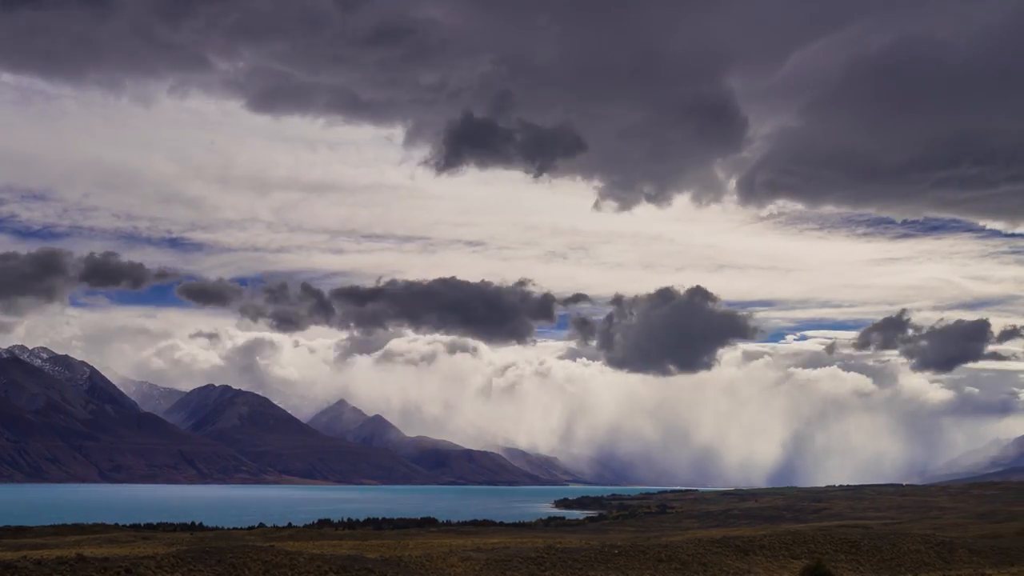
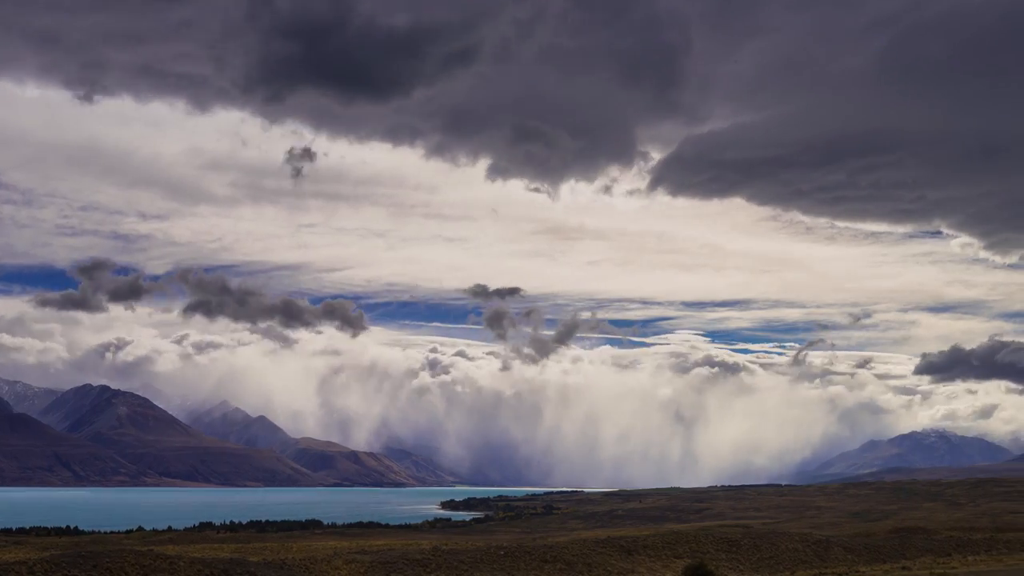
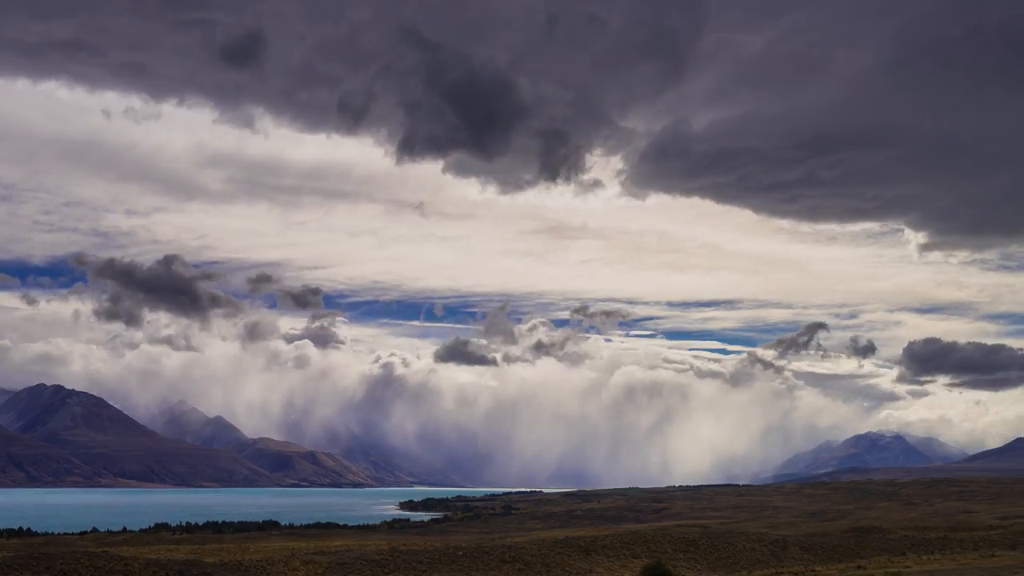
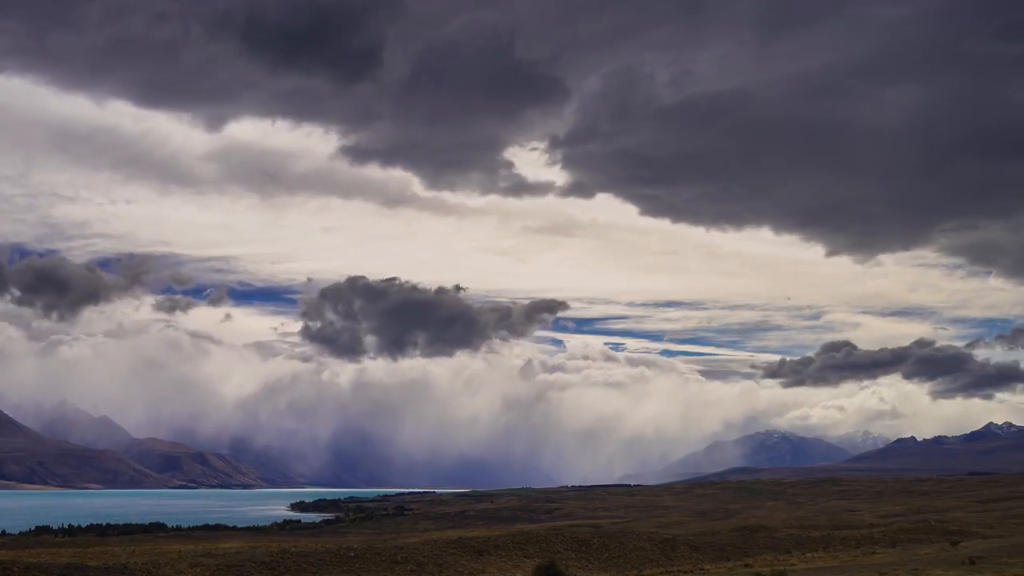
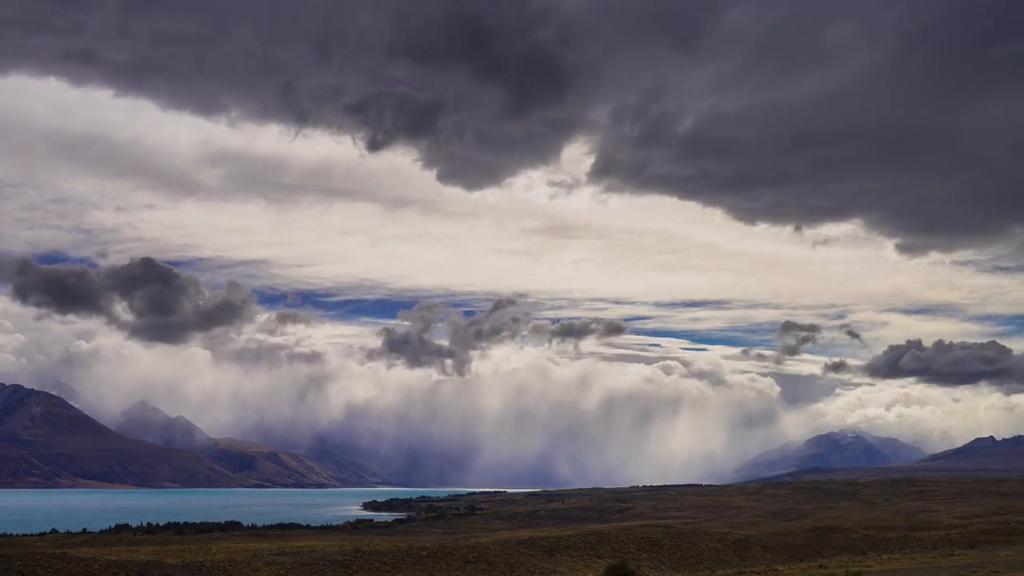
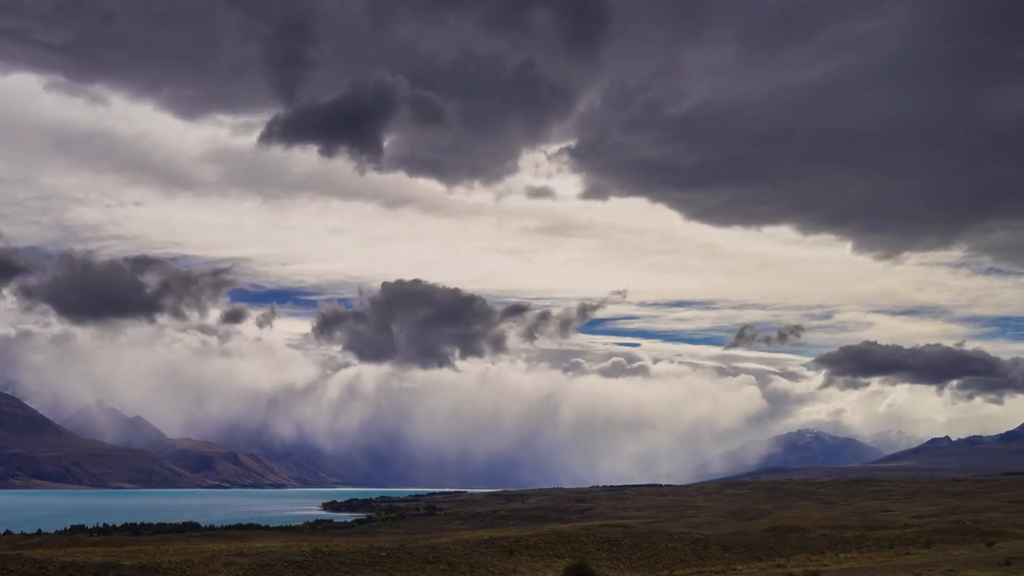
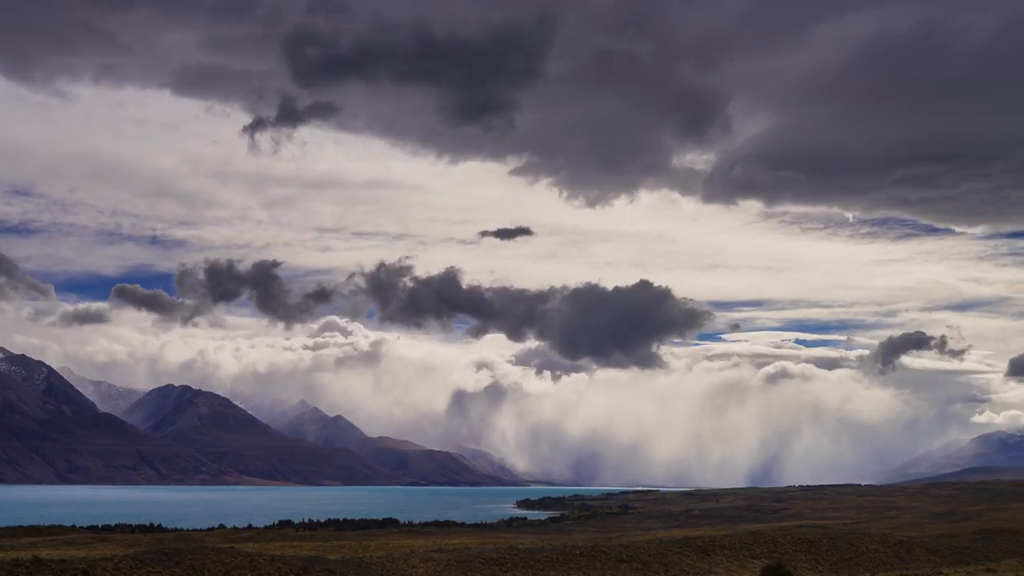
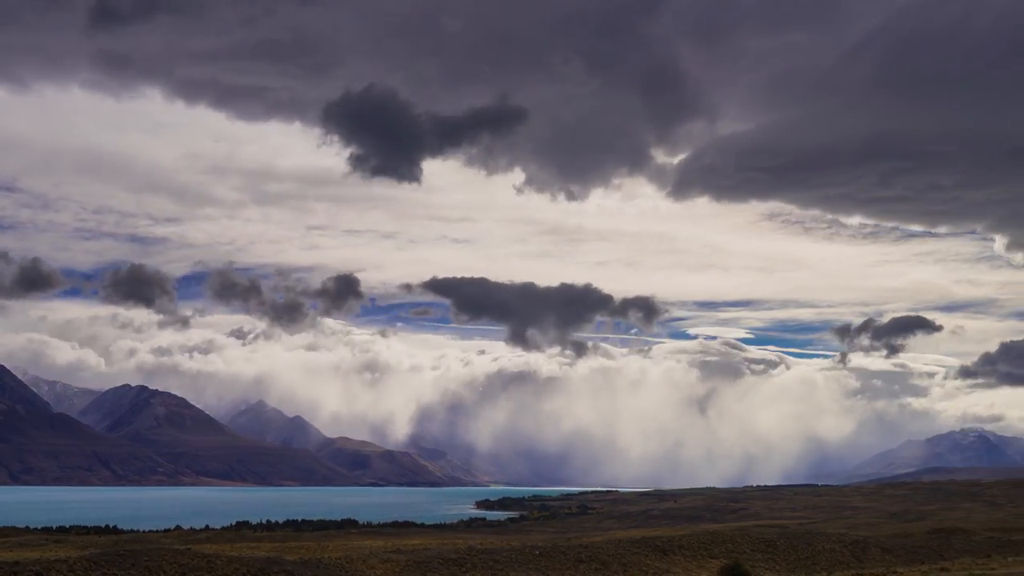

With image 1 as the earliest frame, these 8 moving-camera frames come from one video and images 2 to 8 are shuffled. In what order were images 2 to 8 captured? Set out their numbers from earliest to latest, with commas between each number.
7, 8, 2, 3, 5, 6, 4
